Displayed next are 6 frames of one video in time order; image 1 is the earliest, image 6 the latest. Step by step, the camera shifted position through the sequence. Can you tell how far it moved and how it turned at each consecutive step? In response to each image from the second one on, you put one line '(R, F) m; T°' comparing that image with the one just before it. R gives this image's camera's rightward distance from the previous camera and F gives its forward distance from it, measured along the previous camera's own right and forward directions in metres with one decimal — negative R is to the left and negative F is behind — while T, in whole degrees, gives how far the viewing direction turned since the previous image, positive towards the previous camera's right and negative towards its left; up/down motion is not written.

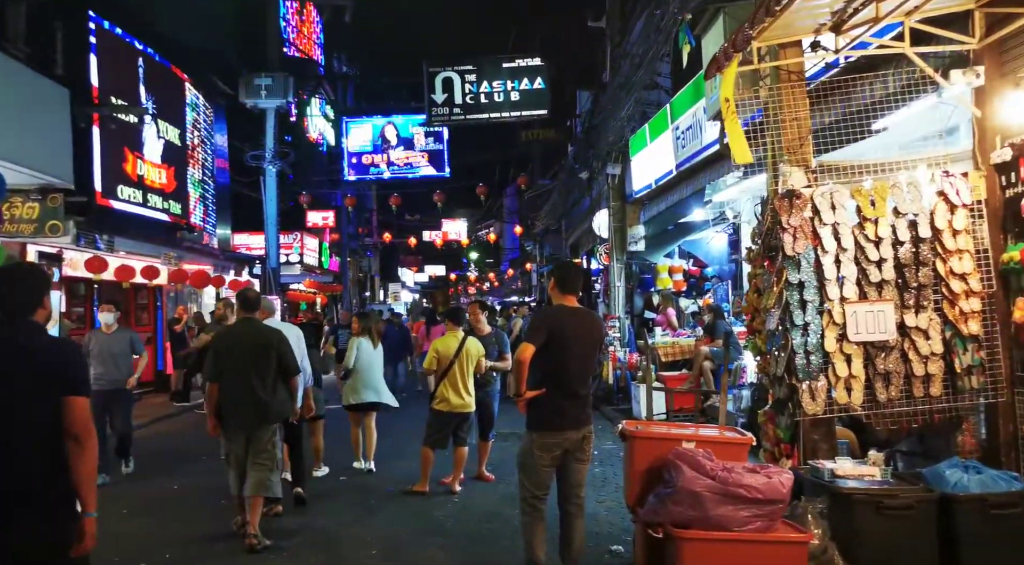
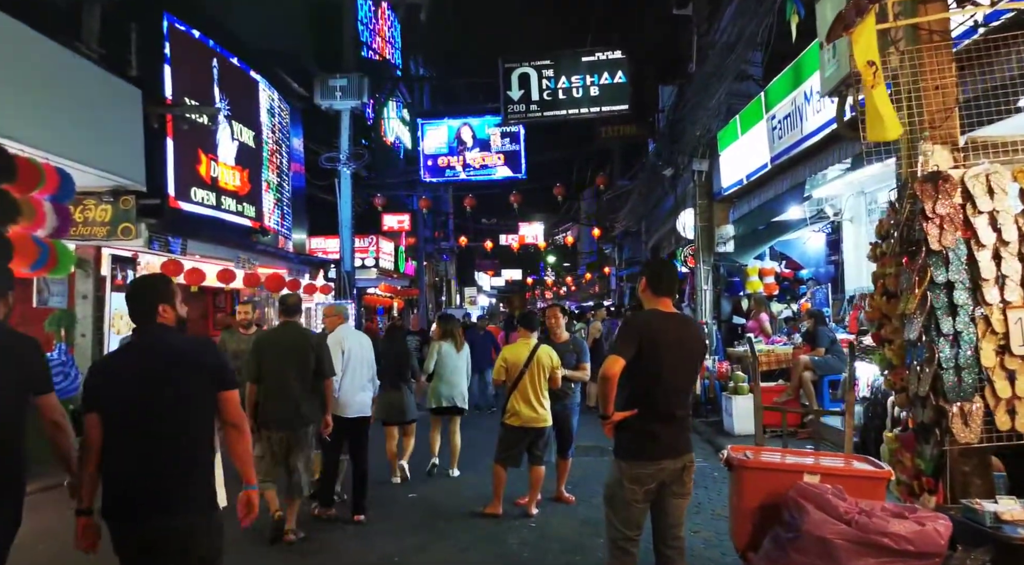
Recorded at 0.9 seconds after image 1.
(0.0, +0.6) m; -5°
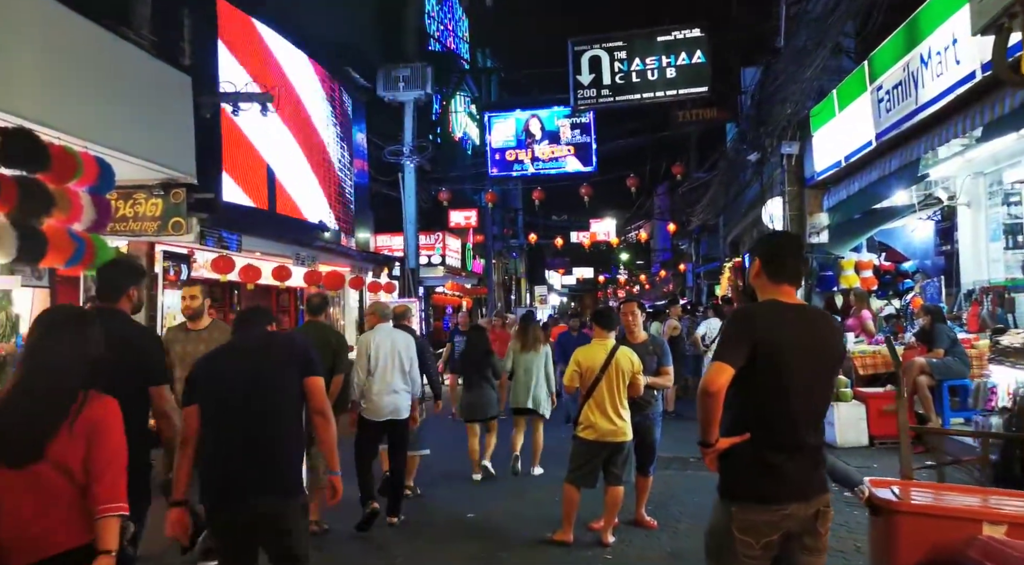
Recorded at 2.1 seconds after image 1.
(0.0, +0.8) m; -5°
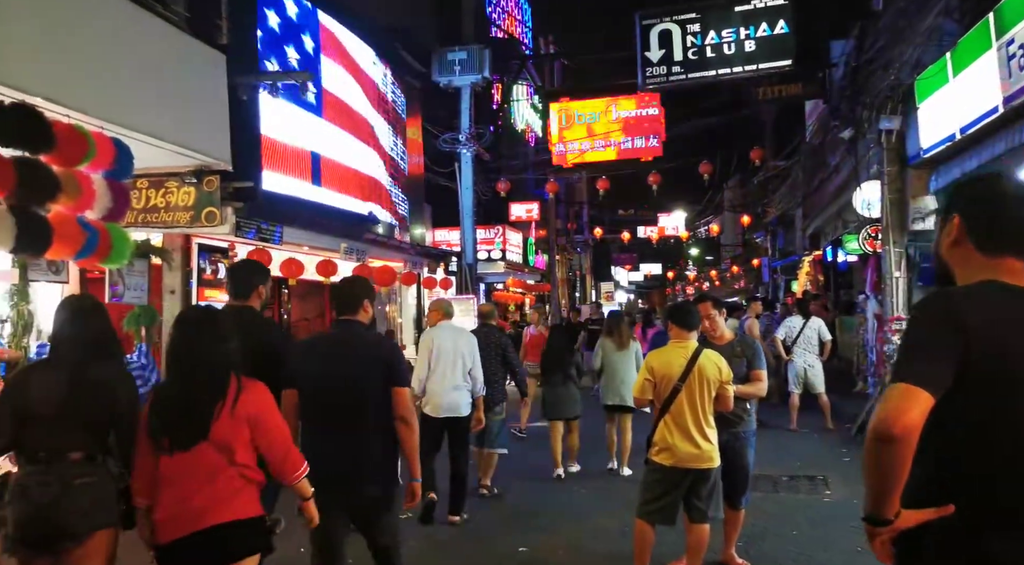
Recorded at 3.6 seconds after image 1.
(0.0, +1.0) m; -5°
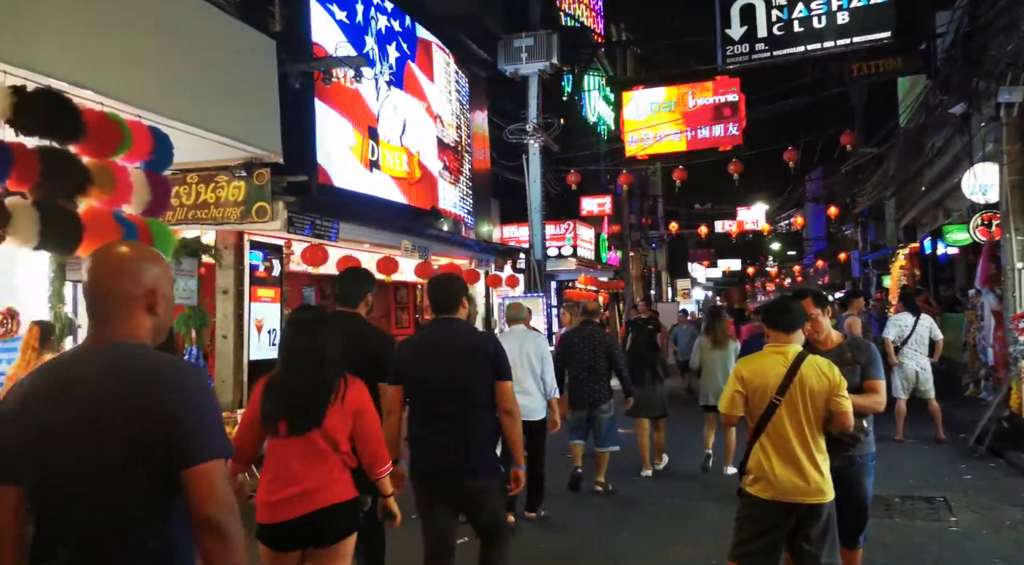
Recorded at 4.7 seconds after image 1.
(0.0, +0.7) m; -5°
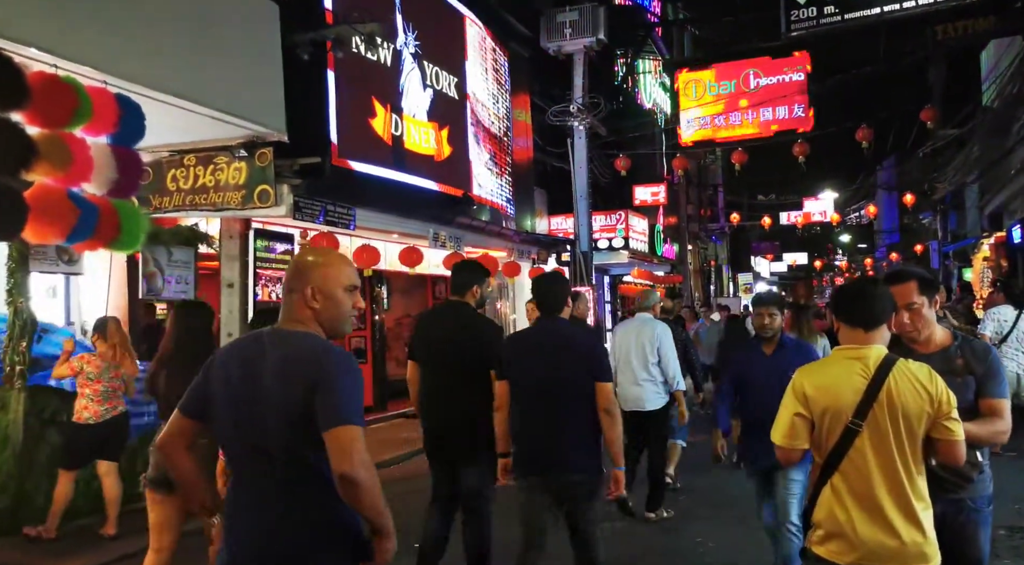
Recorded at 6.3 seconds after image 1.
(+0.3, +1.0) m; -4°
